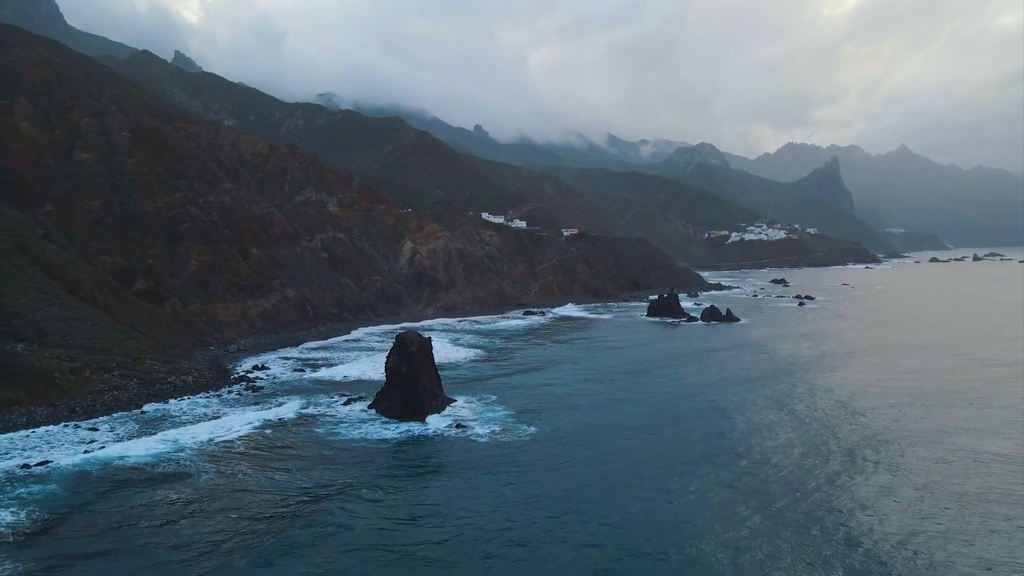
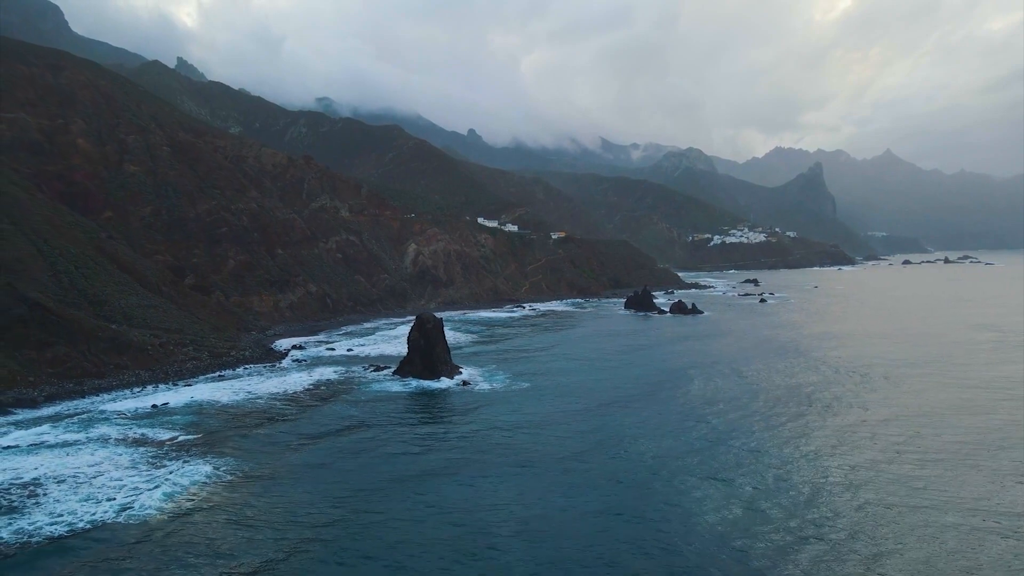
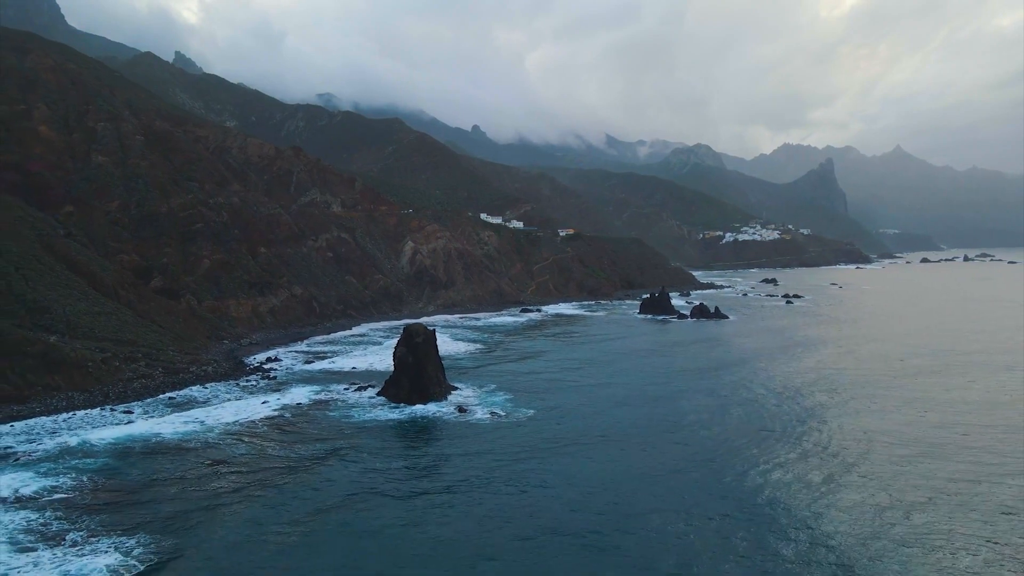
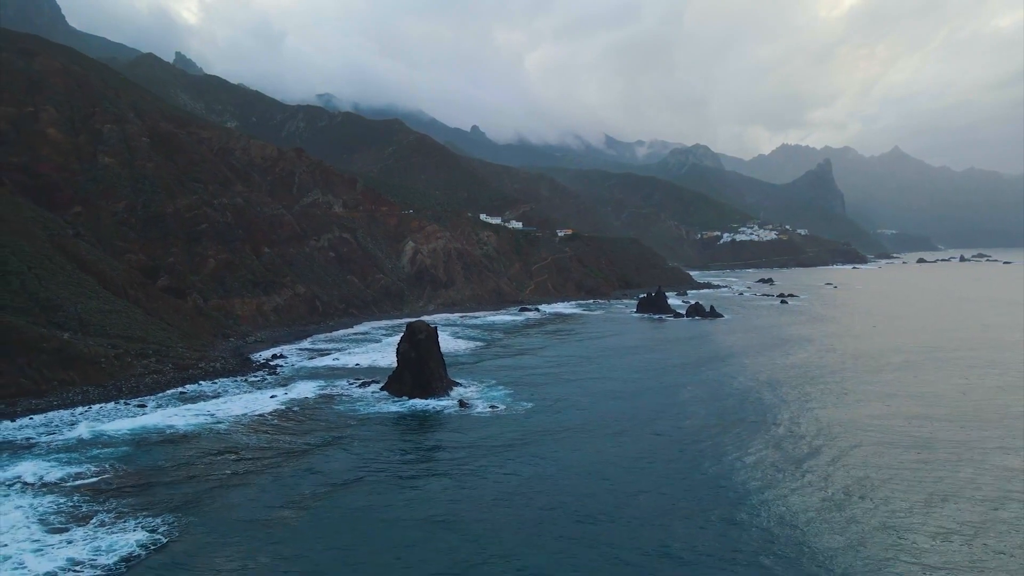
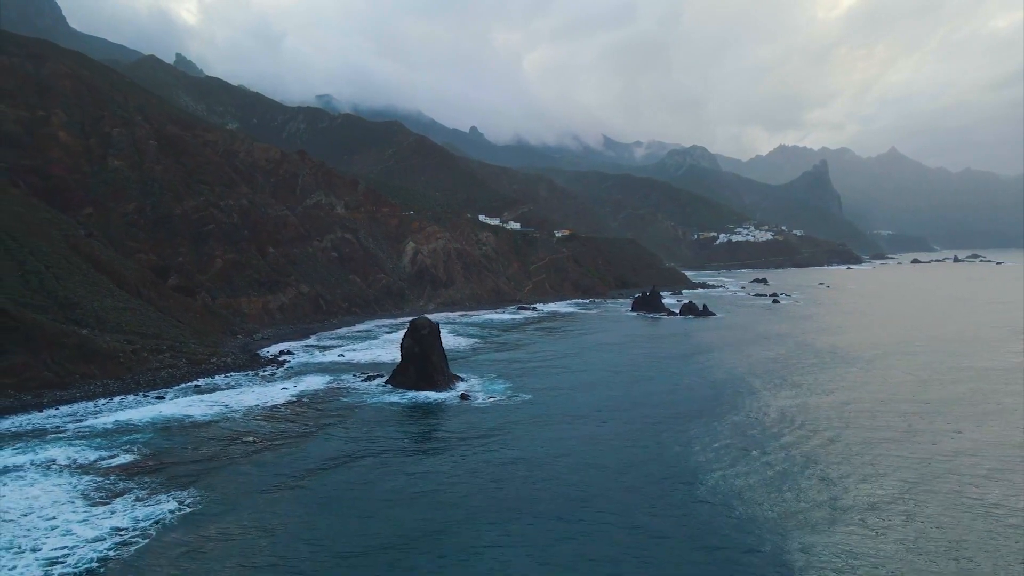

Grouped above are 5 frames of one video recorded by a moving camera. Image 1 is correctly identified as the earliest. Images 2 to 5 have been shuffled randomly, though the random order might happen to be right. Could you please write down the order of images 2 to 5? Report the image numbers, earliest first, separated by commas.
3, 4, 5, 2
